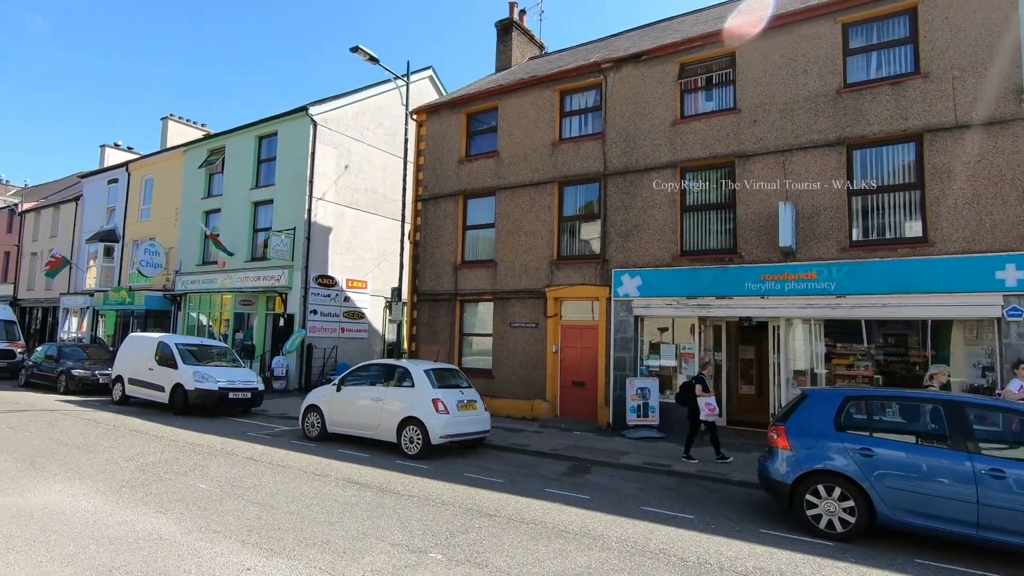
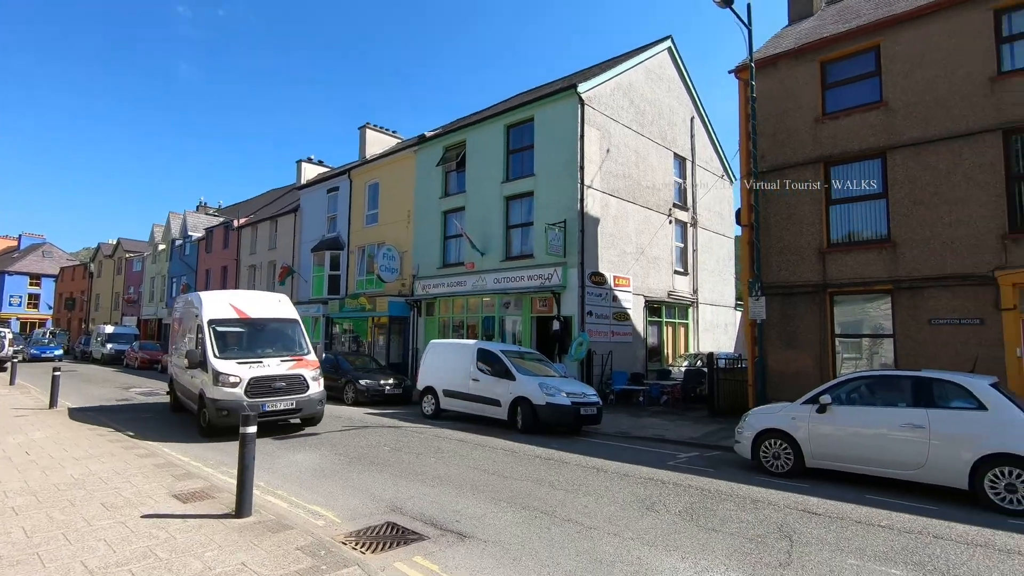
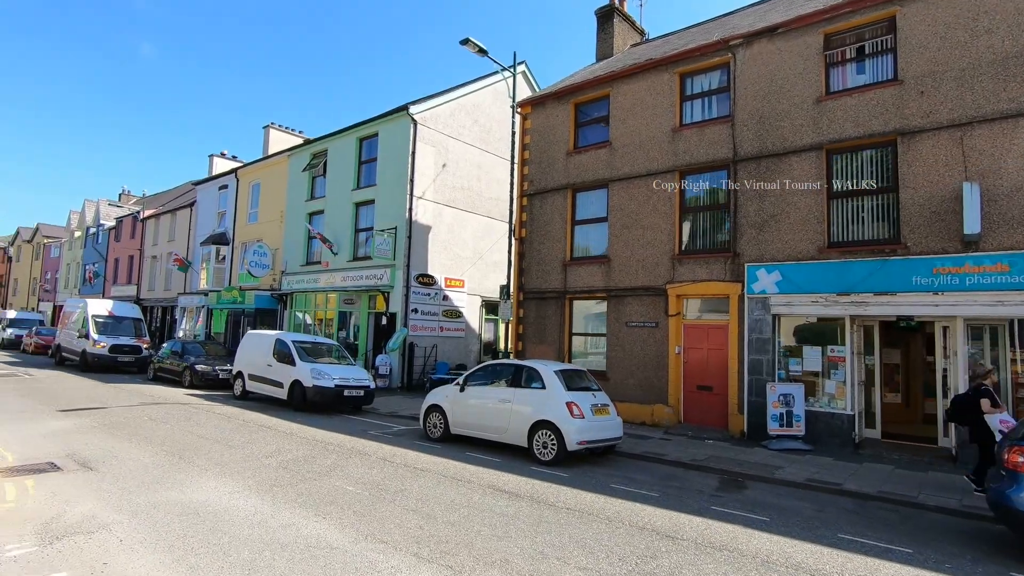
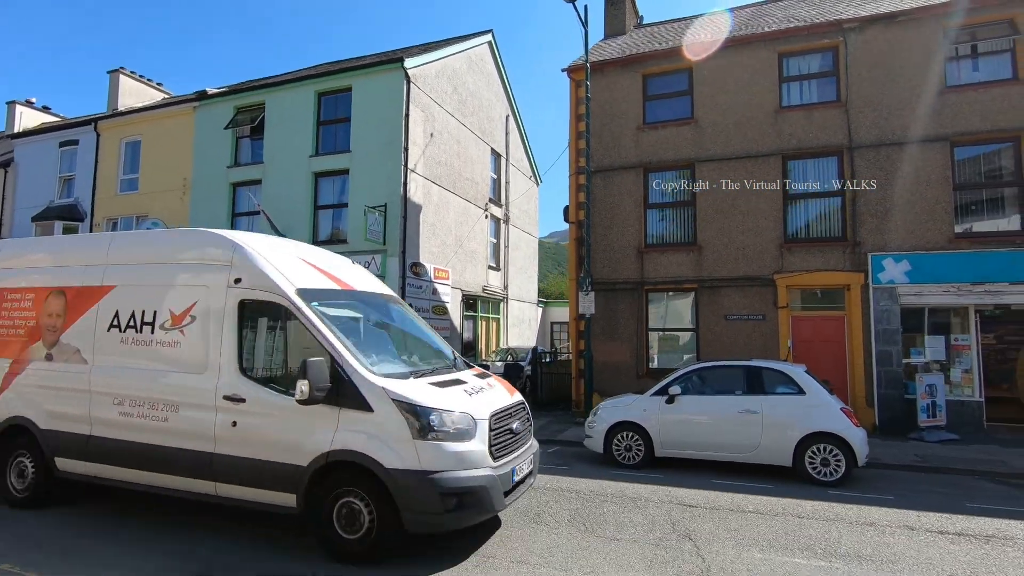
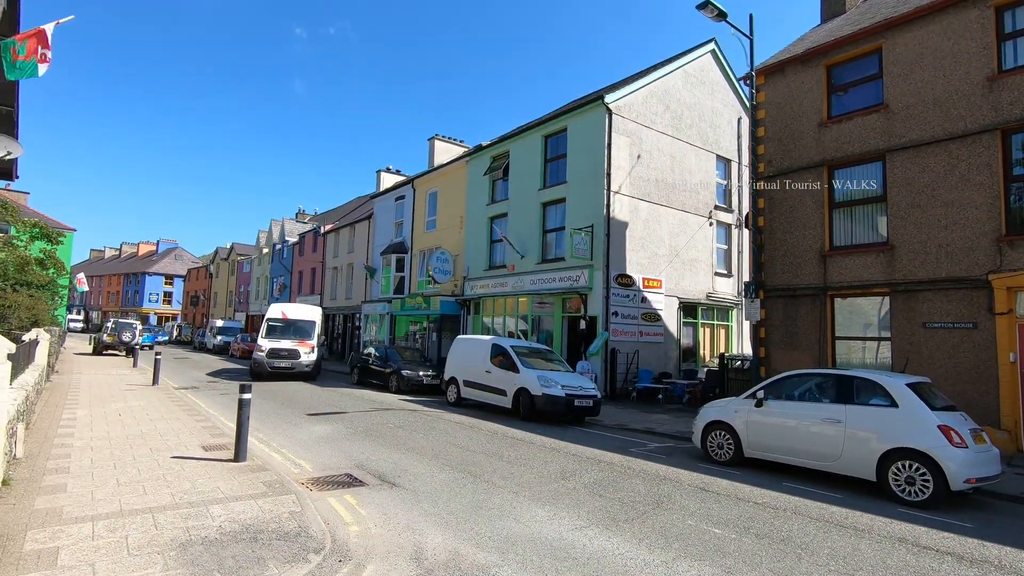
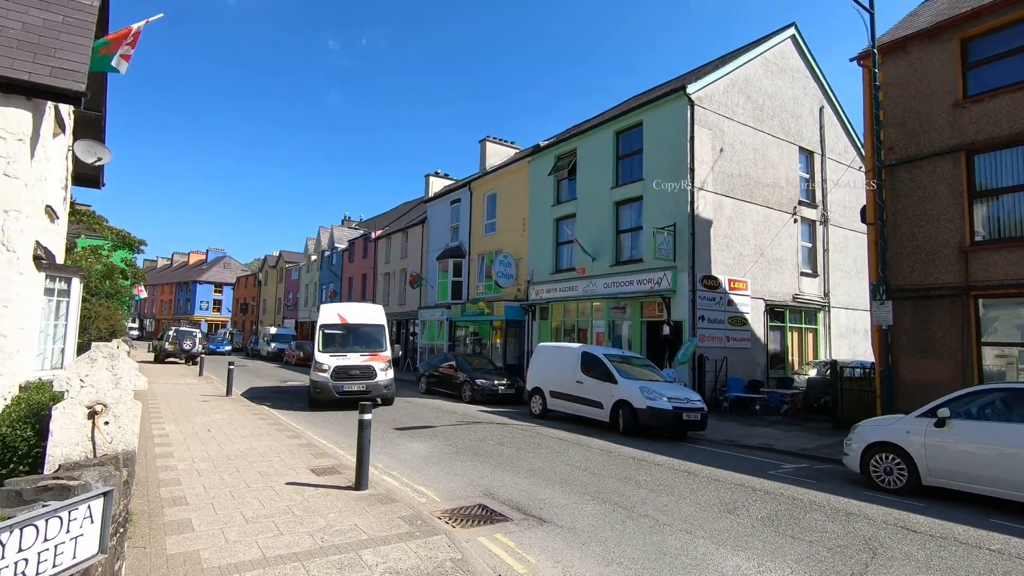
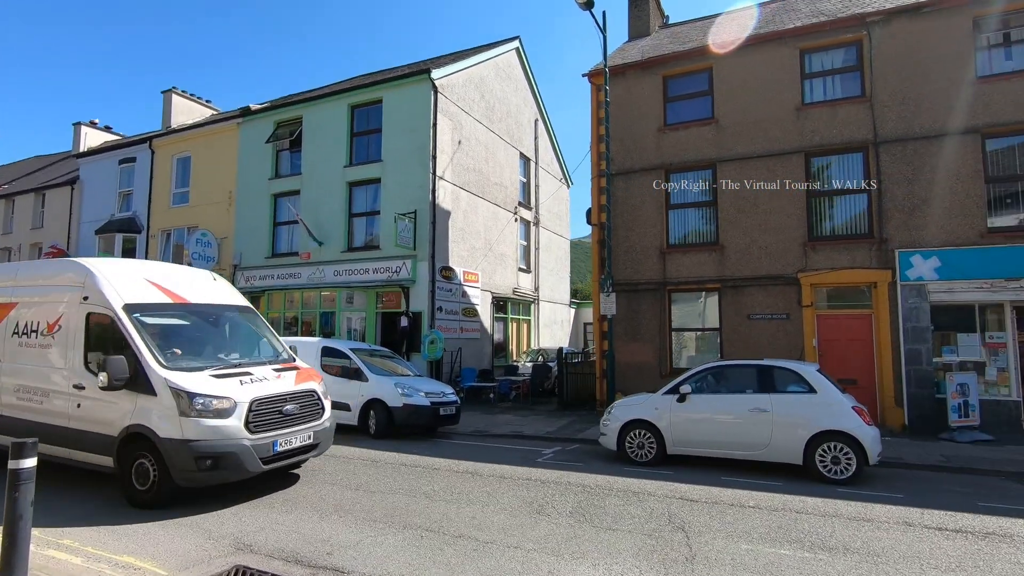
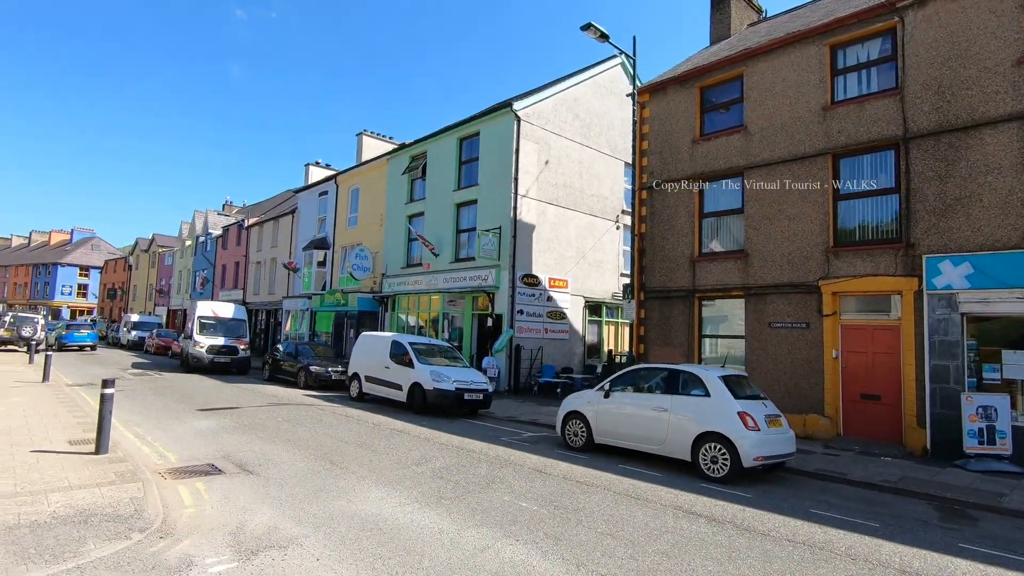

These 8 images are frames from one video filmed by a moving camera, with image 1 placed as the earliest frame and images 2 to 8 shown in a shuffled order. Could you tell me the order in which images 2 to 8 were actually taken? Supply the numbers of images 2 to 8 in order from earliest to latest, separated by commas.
3, 8, 5, 6, 2, 7, 4
